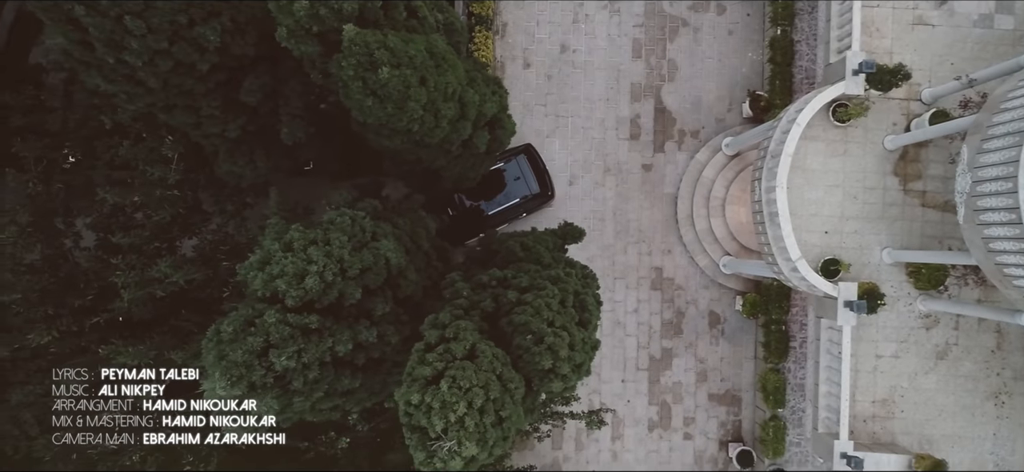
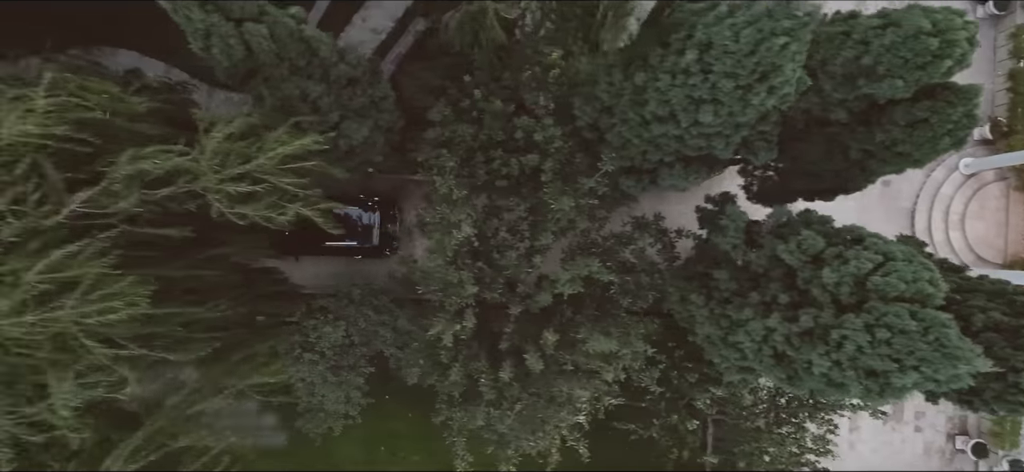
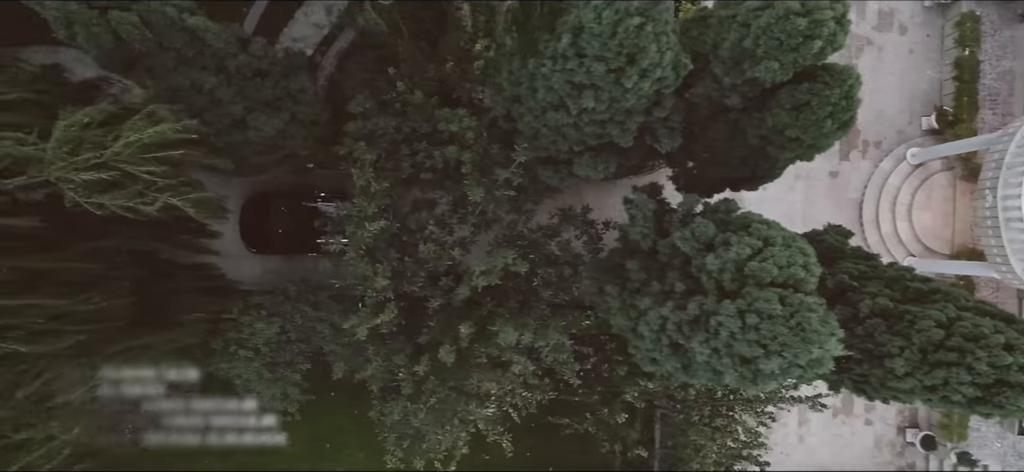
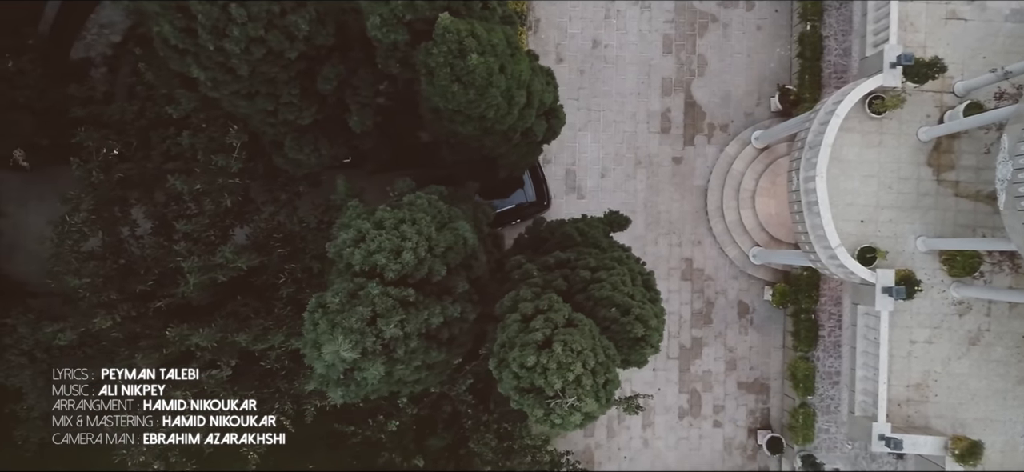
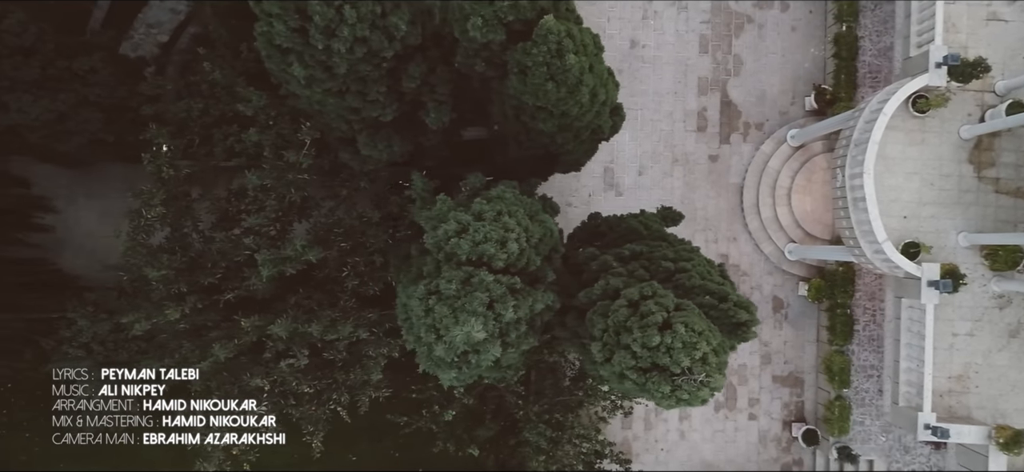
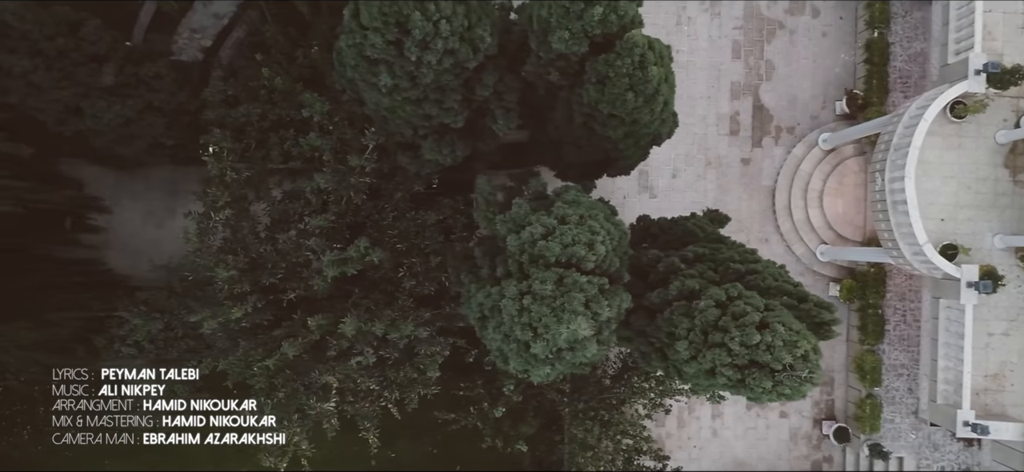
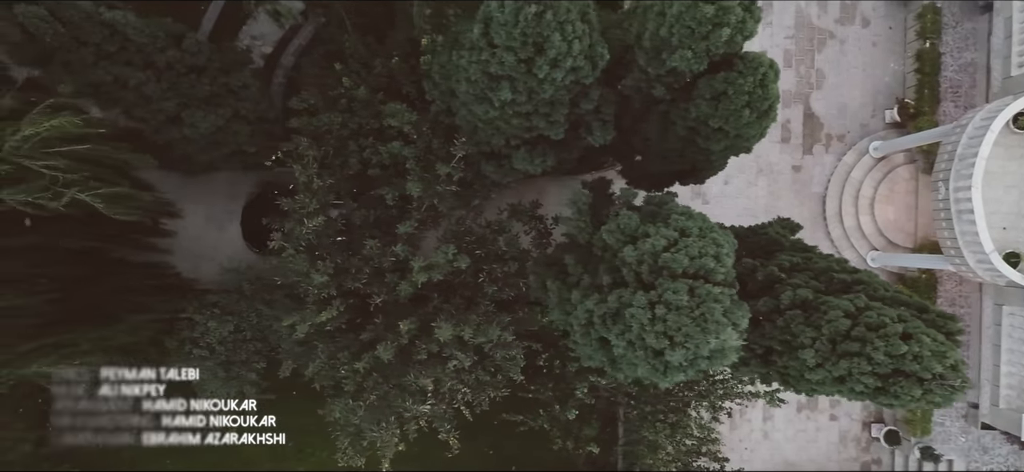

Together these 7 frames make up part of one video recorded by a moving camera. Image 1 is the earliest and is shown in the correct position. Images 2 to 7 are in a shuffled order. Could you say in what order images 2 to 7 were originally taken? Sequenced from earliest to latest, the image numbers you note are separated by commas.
4, 5, 6, 7, 3, 2
